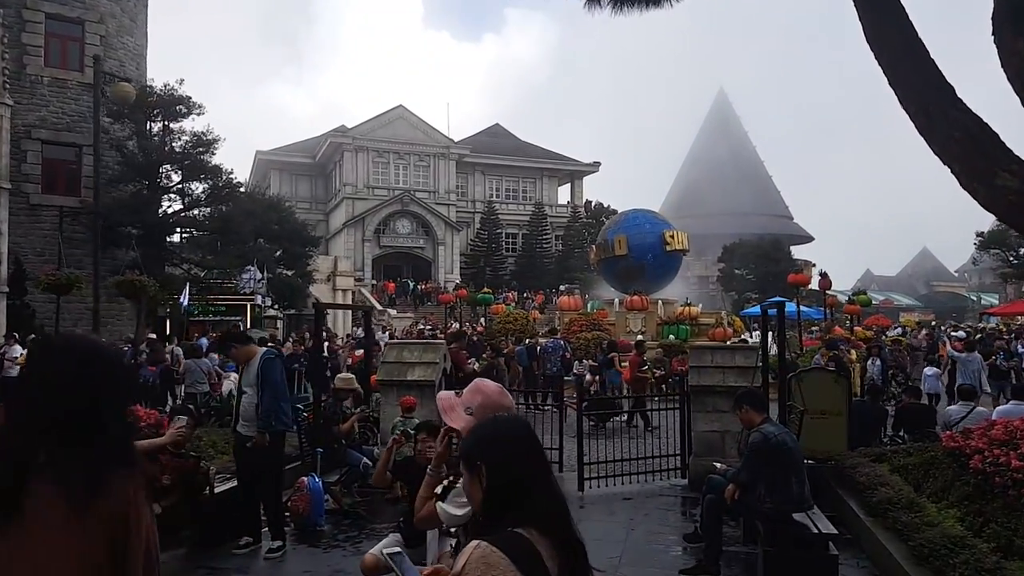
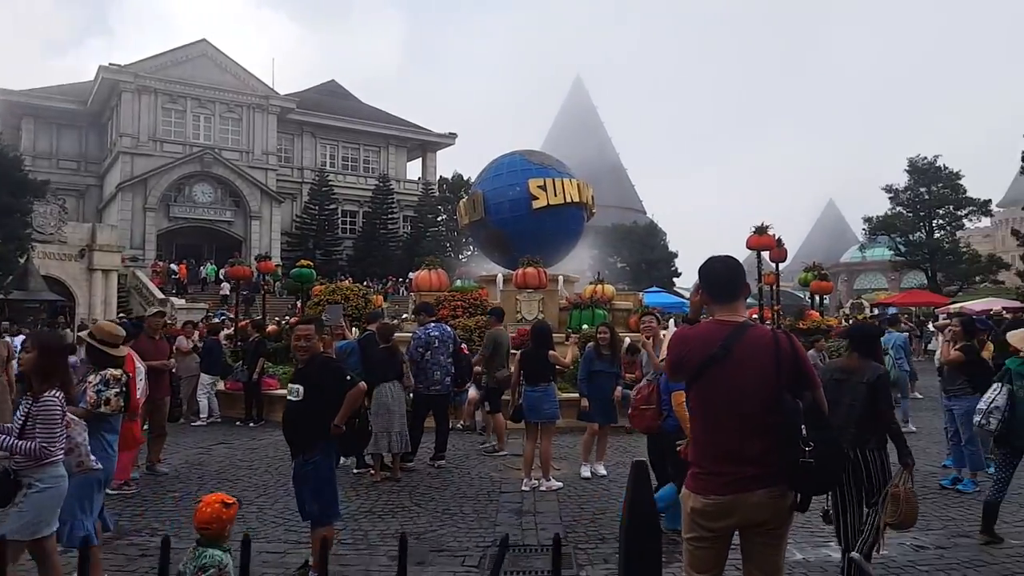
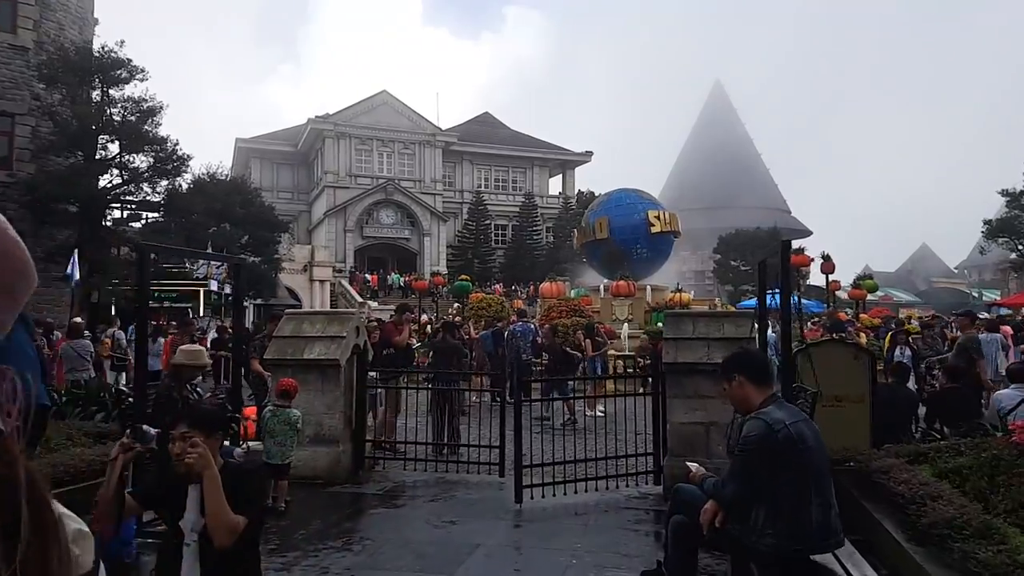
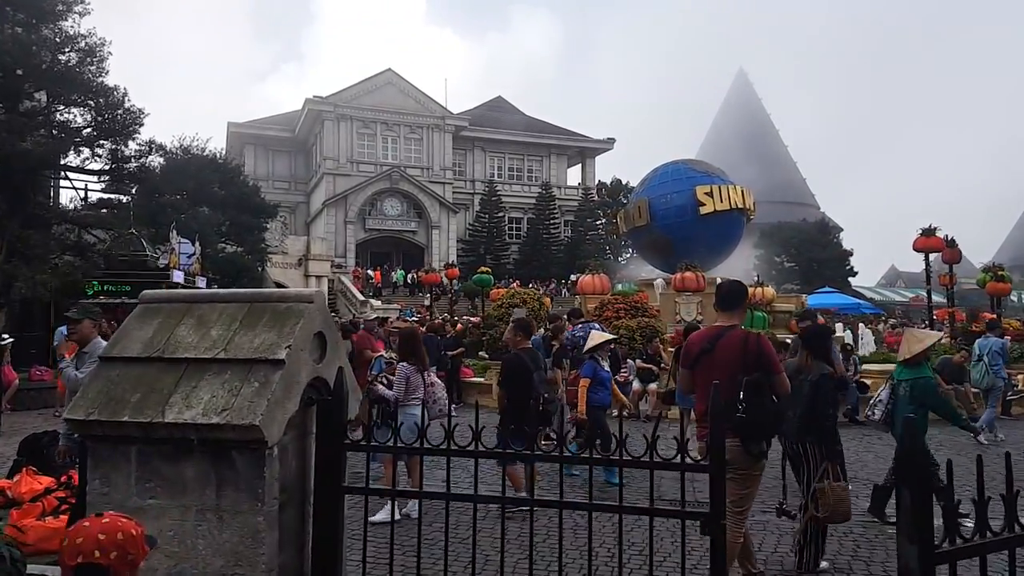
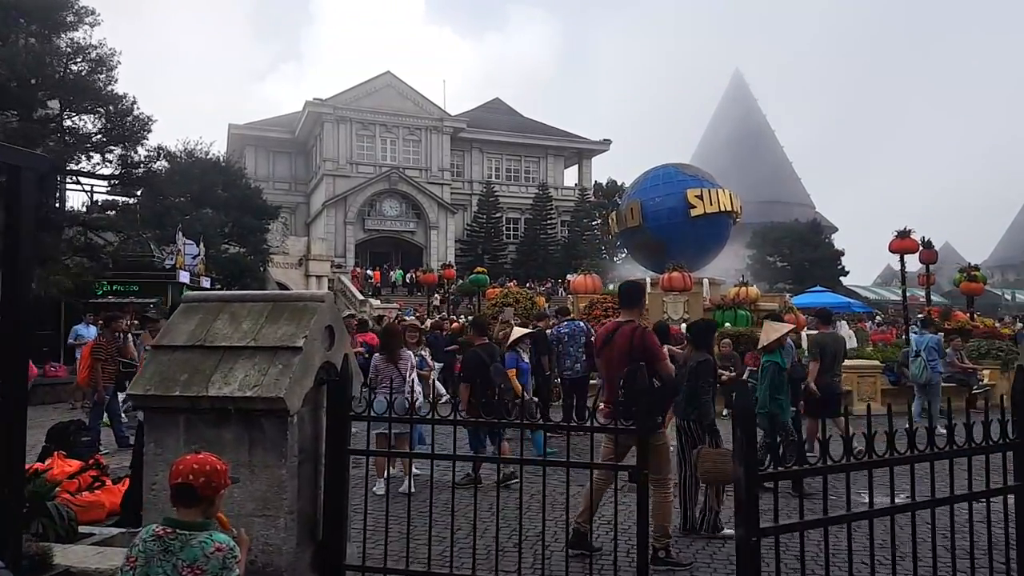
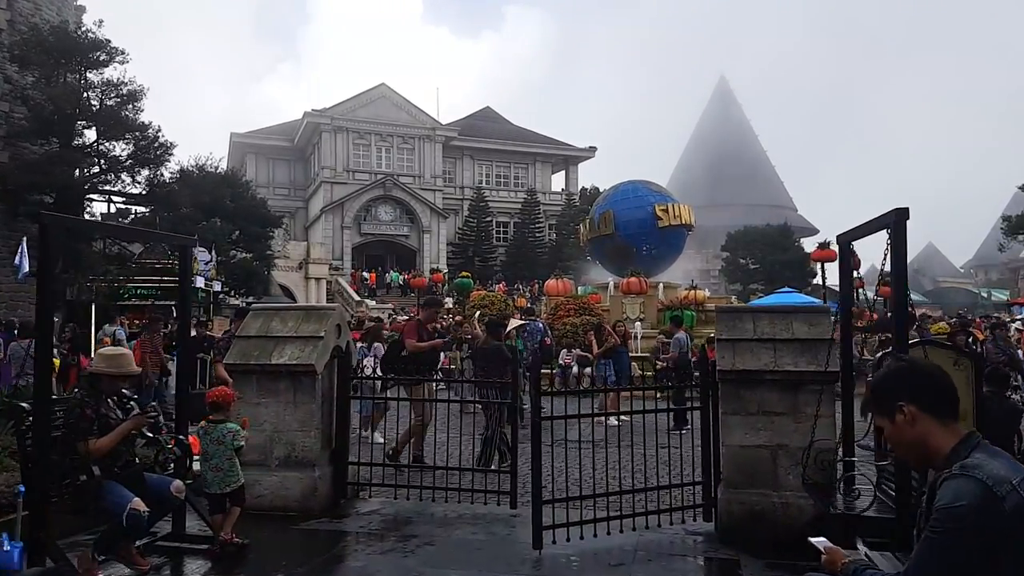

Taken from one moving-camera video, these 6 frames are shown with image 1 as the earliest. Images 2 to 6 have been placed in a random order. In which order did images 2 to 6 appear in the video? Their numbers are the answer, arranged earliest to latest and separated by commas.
3, 6, 5, 4, 2
